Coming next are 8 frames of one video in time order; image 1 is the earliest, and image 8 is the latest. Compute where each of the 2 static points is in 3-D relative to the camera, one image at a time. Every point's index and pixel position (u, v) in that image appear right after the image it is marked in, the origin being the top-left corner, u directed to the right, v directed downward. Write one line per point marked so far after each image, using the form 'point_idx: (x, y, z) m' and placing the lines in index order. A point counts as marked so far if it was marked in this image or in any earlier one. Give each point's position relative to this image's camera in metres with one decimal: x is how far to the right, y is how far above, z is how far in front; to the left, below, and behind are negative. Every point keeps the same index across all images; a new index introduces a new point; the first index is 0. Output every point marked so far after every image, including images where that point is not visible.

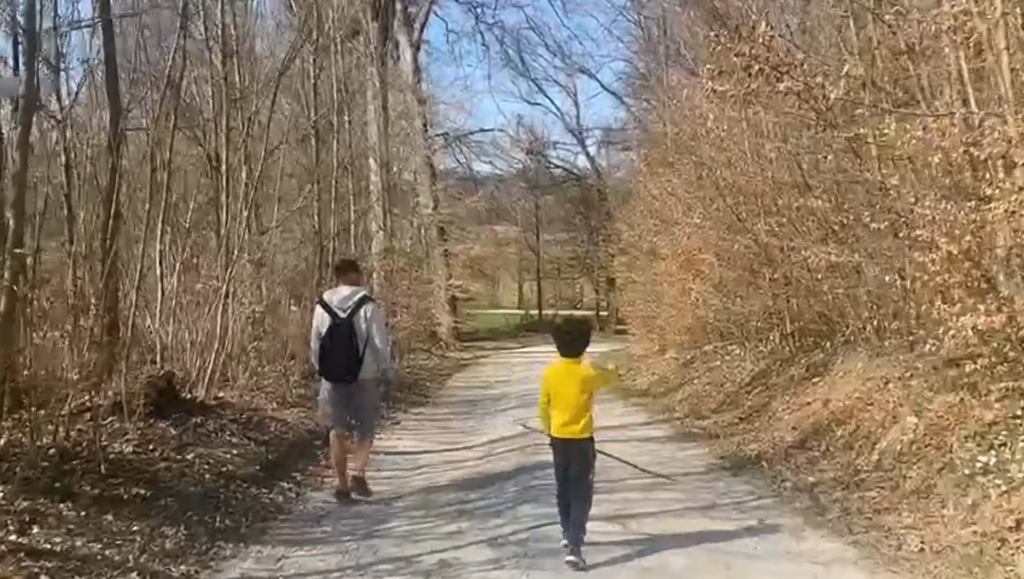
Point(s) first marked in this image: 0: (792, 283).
0: (+5.7, +0.1, +16.0) m
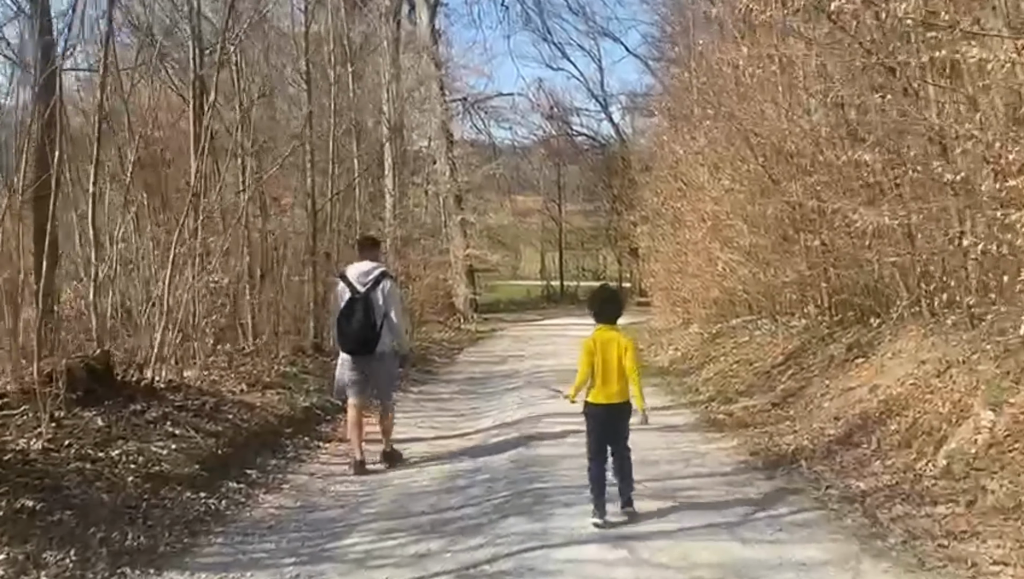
0: (+5.9, +0.7, +14.2) m
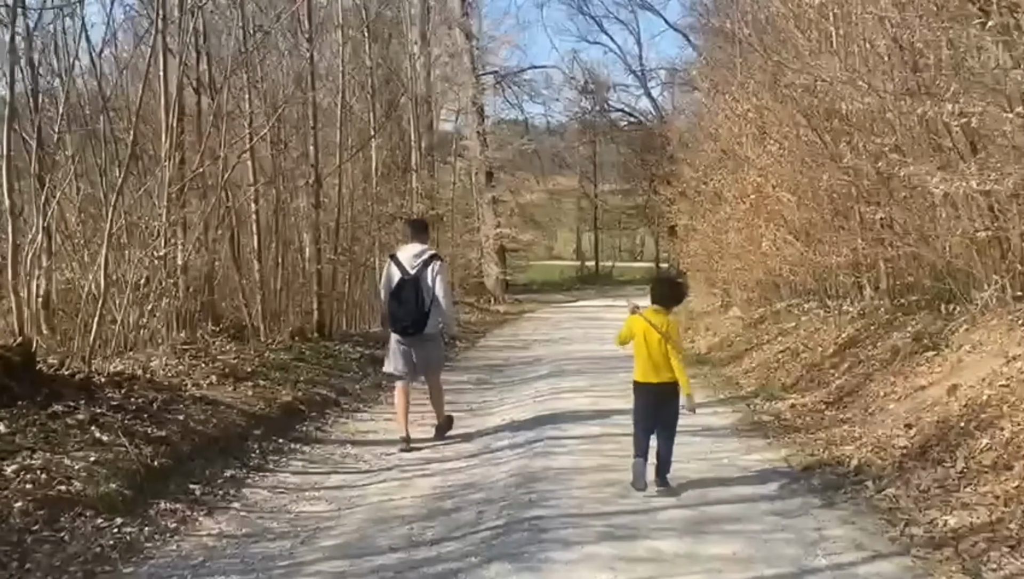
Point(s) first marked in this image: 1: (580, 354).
0: (+6.1, +1.0, +12.4) m
1: (+1.6, -1.6, +19.0) m
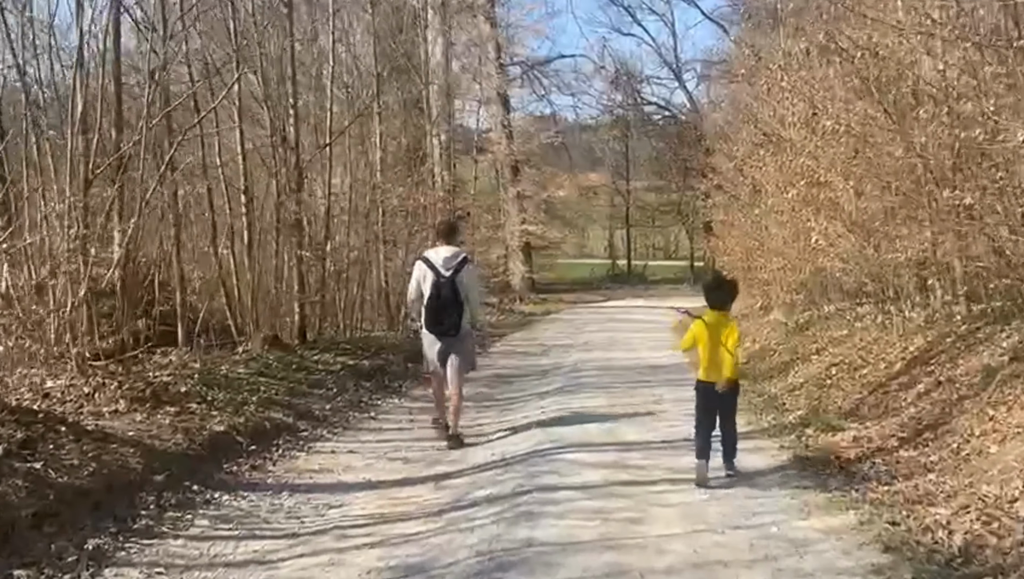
0: (+6.1, +0.9, +10.0) m
1: (+1.9, -1.6, +16.8) m
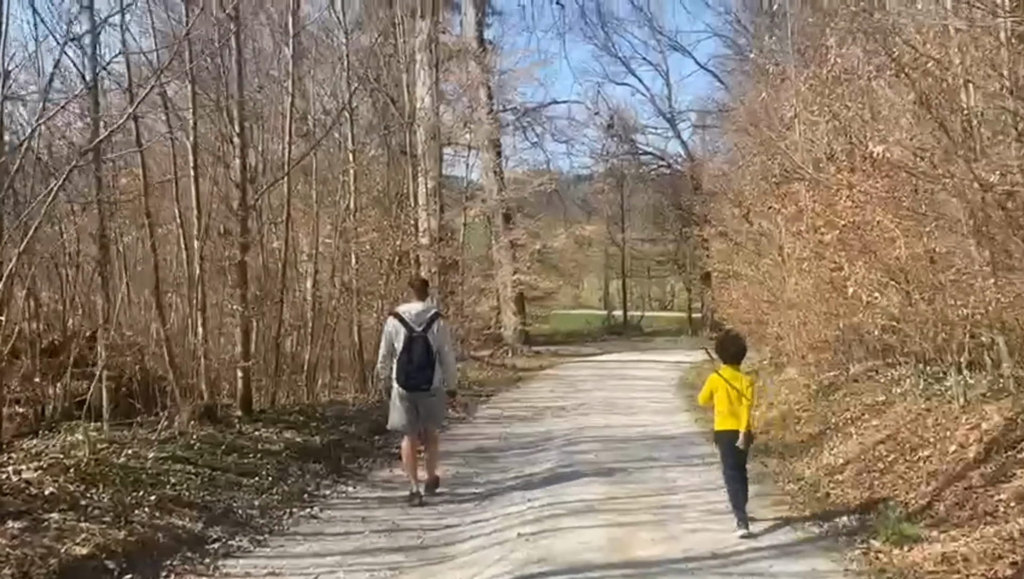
0: (+5.8, +0.3, +7.9) m
1: (+1.6, -2.7, +14.5) m
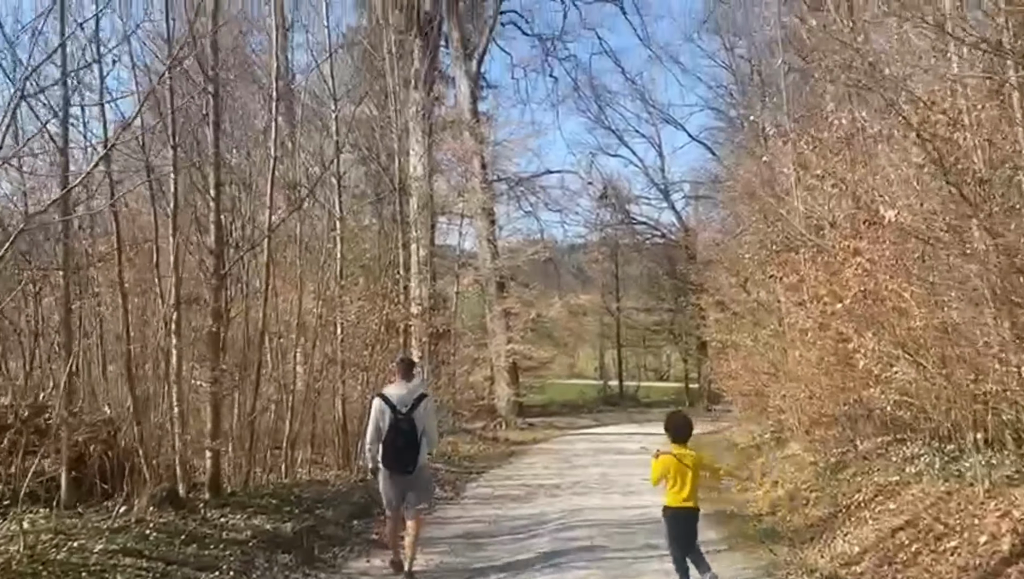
0: (+5.7, -0.4, +7.3) m
1: (+1.4, -4.0, +13.6) m
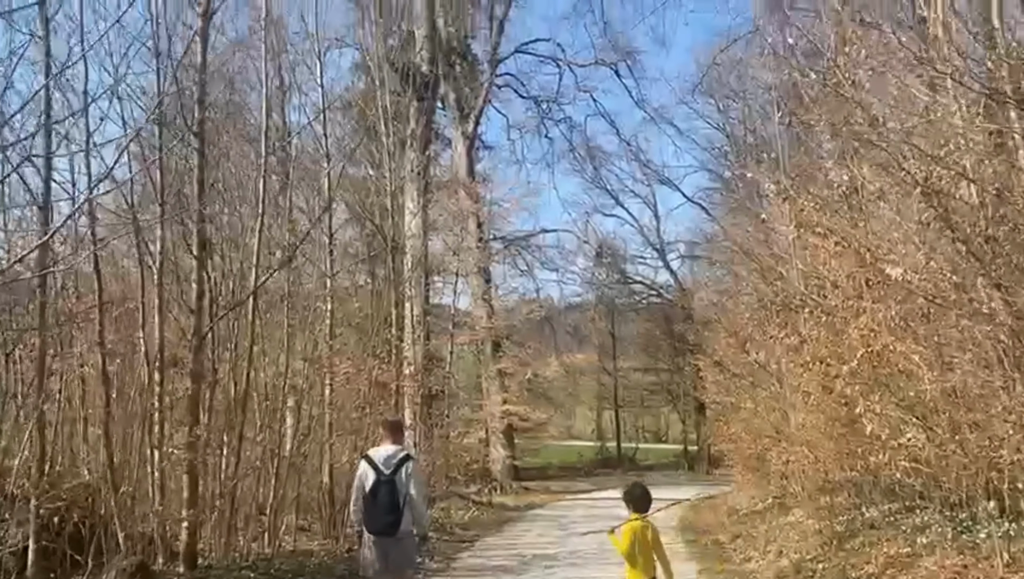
0: (+5.6, -1.0, +6.9) m
1: (+1.3, -5.0, +12.9) m
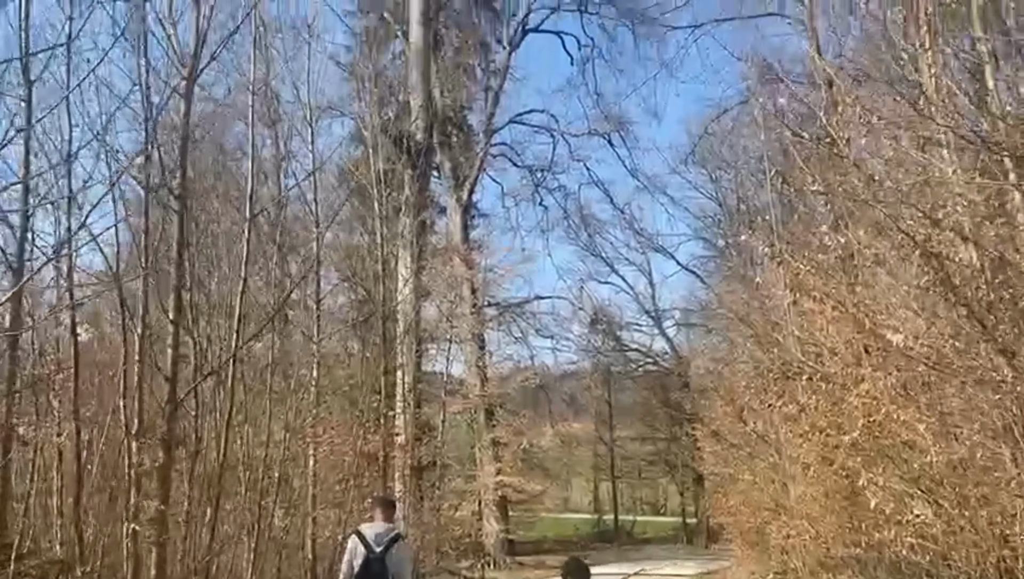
0: (+5.5, -1.5, +6.5) m
1: (+1.1, -6.0, +12.1) m
